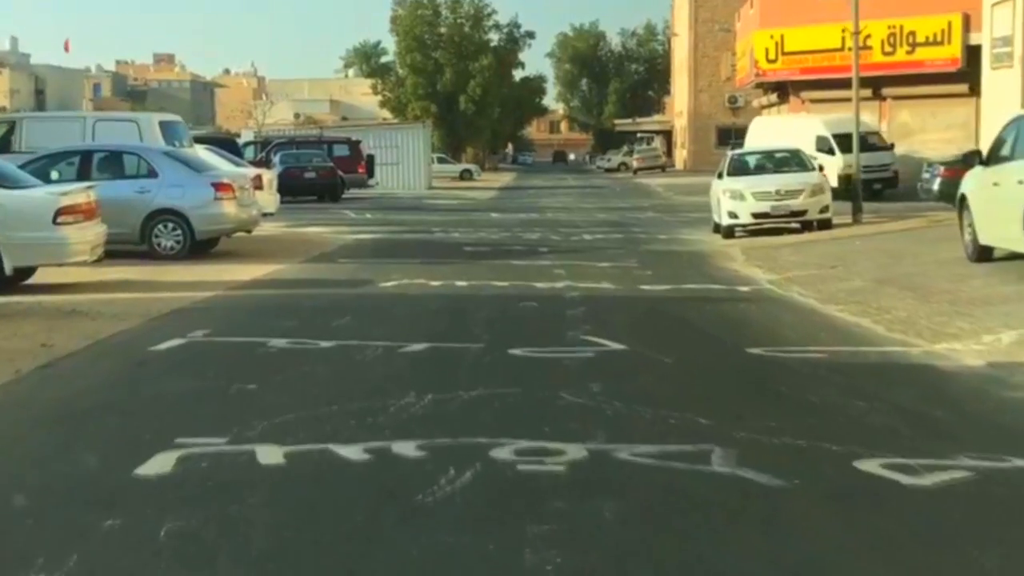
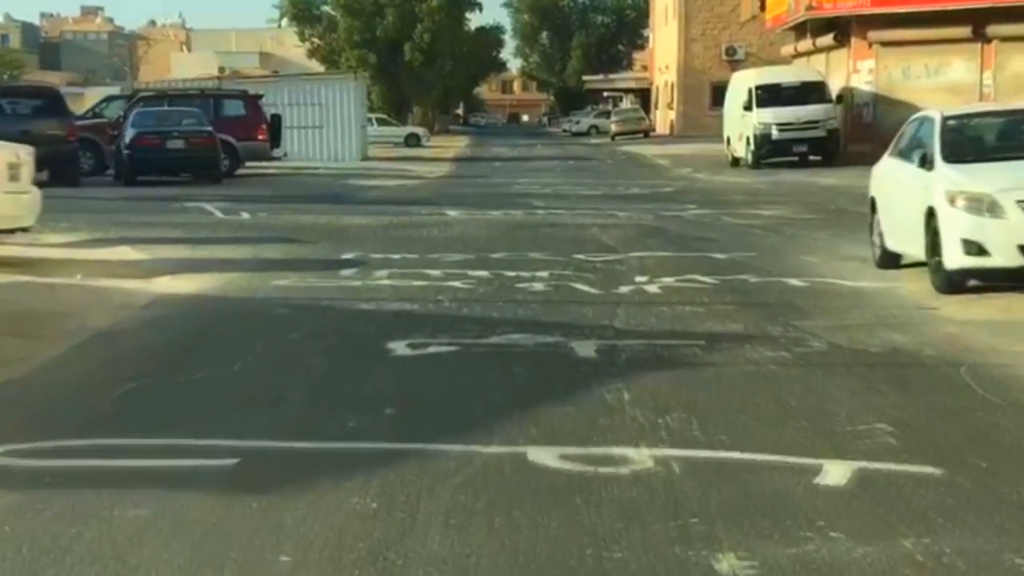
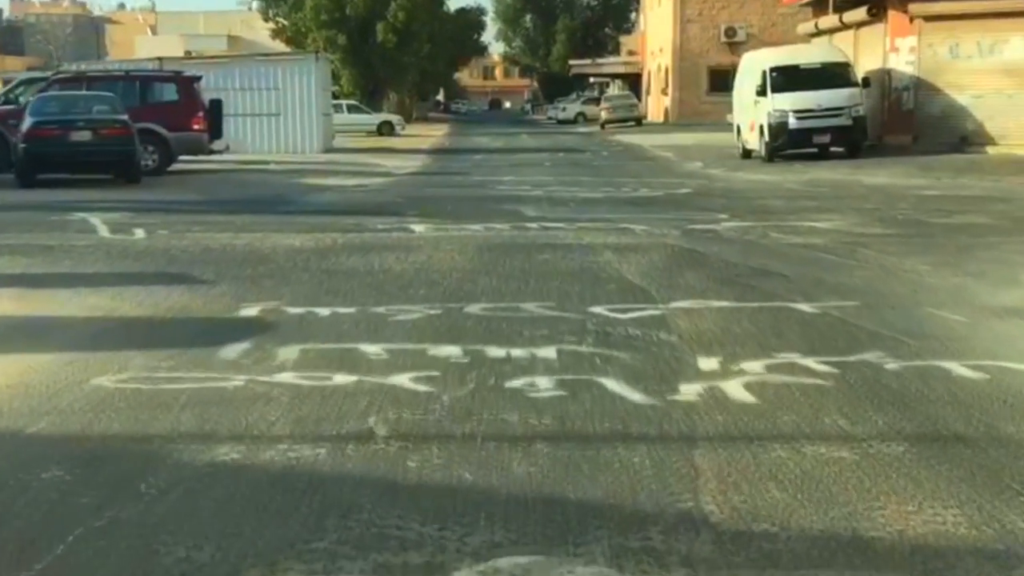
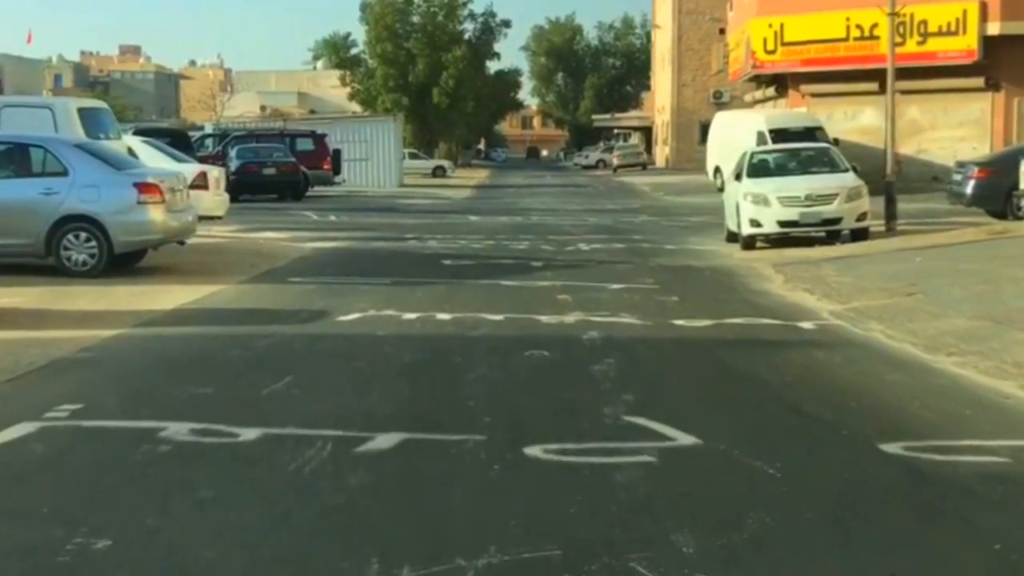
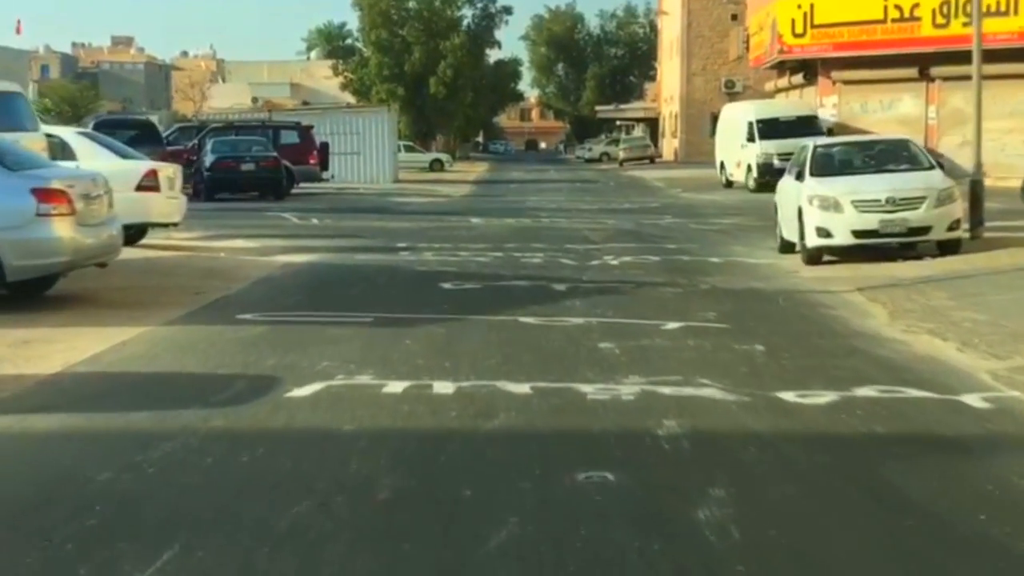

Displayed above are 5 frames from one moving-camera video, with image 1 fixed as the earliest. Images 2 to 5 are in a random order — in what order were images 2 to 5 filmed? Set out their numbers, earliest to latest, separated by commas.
4, 5, 2, 3
